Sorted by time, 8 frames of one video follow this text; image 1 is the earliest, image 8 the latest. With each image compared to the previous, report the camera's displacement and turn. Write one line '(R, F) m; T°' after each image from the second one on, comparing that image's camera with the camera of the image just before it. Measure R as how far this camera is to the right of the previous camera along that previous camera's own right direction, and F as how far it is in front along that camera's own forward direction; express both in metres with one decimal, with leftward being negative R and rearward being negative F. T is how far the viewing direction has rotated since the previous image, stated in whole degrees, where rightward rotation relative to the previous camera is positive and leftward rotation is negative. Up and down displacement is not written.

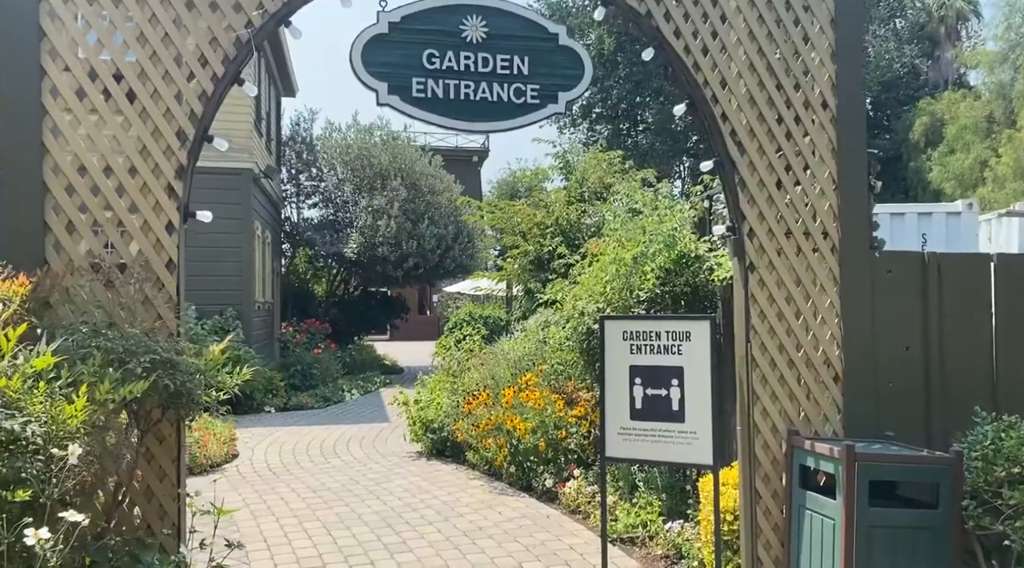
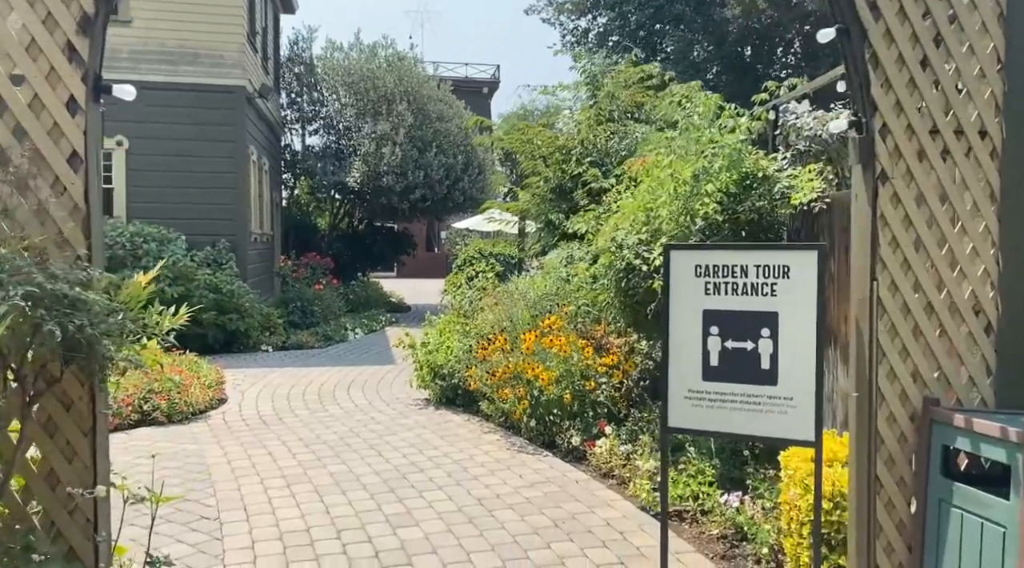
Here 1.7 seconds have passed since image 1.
(-0.1, +1.0) m; 0°
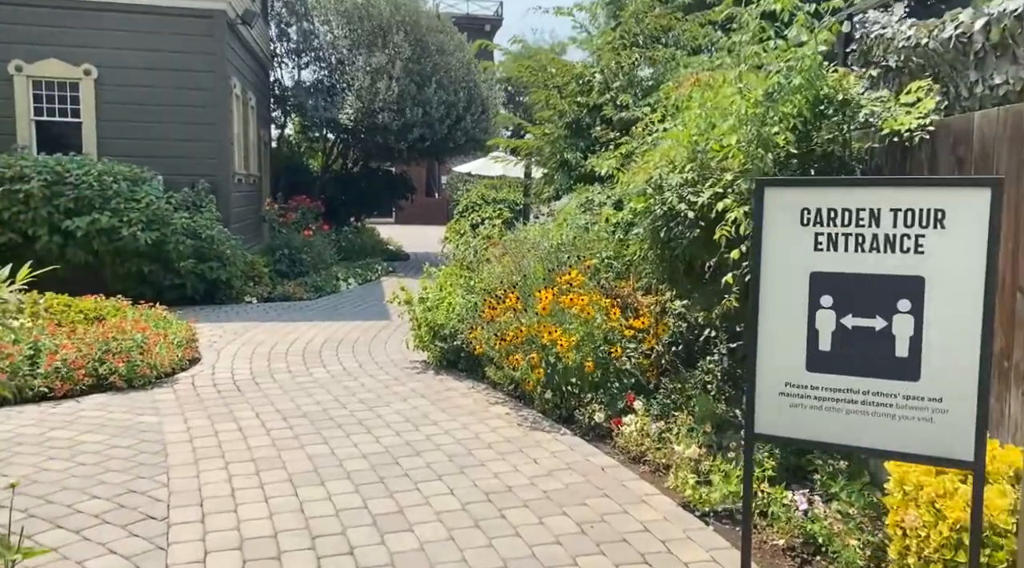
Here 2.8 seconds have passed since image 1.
(-0.1, +1.0) m; 0°
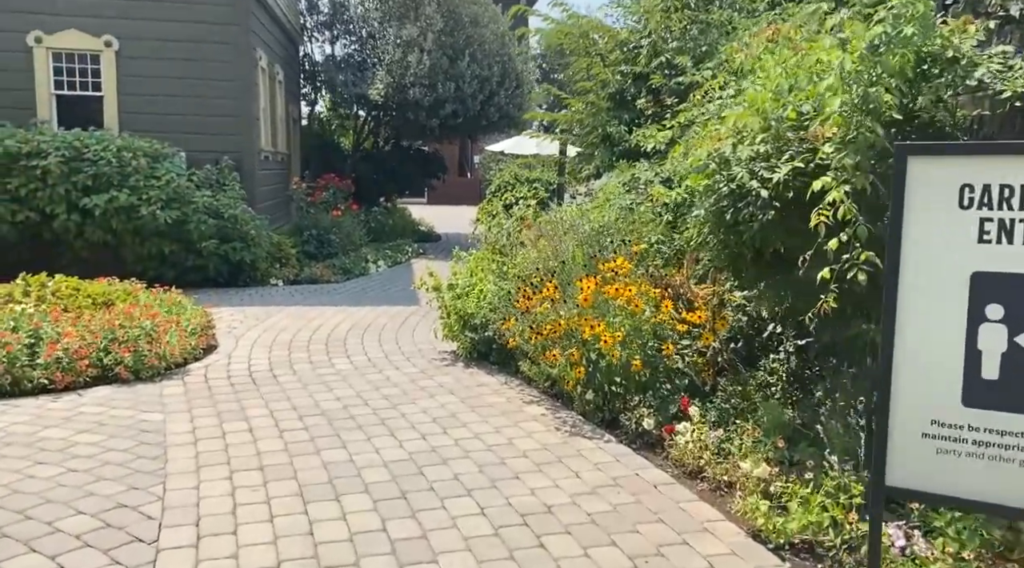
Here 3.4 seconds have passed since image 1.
(0.0, +0.6) m; -2°
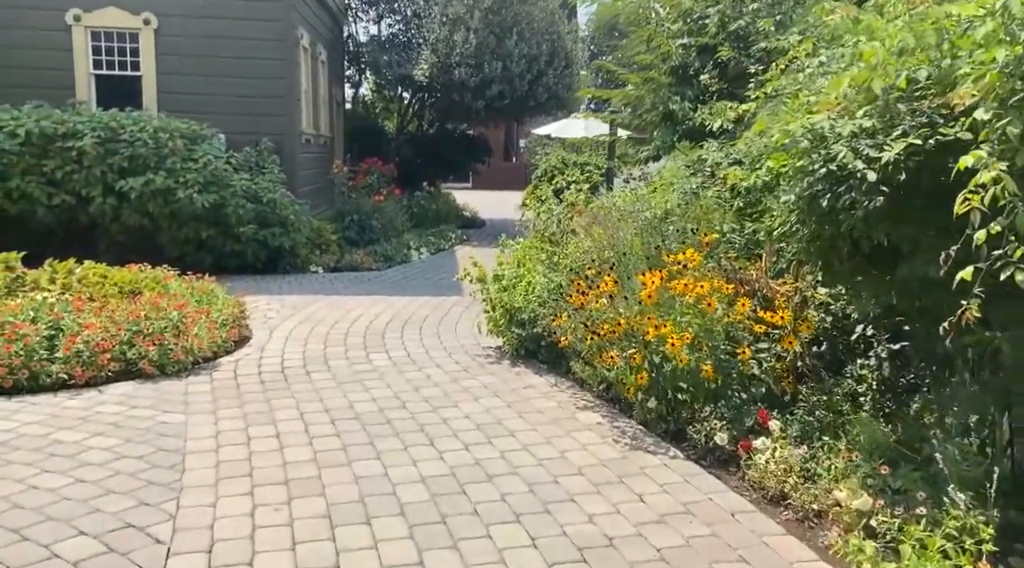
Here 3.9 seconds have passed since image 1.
(-0.1, +0.5) m; -3°
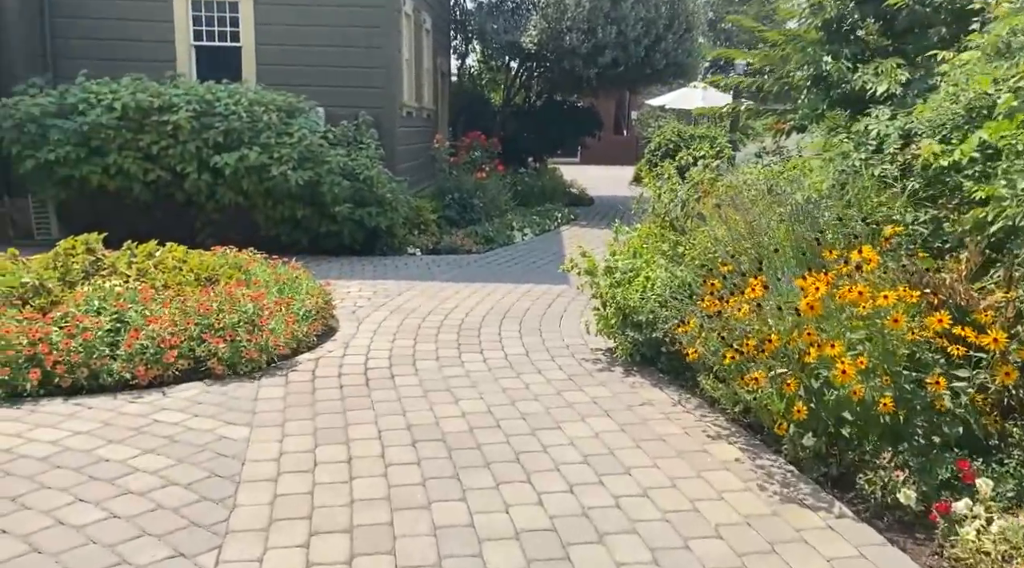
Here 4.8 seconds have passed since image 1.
(-0.1, +0.8) m; -7°
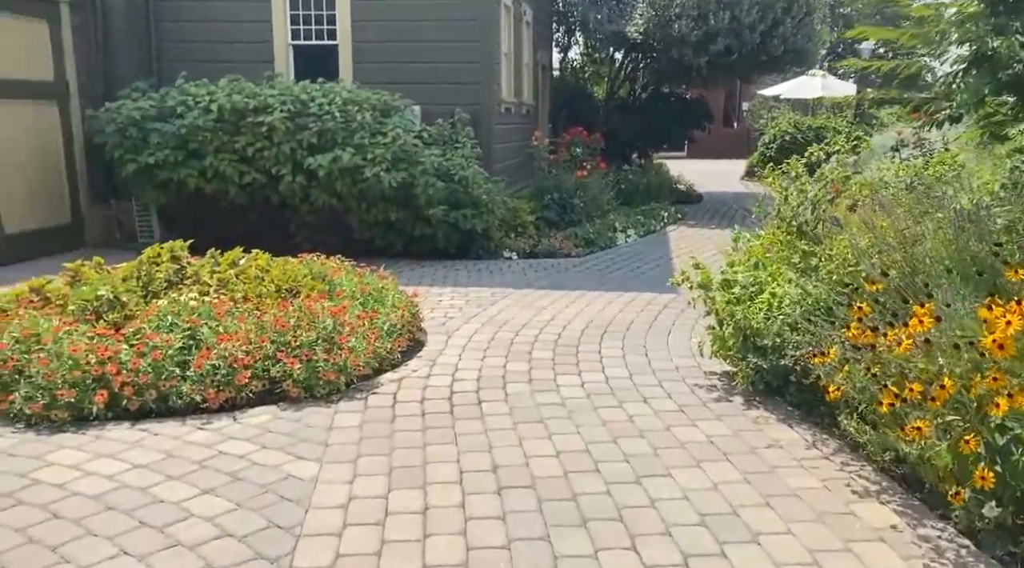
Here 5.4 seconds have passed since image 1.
(0.0, +0.6) m; -7°
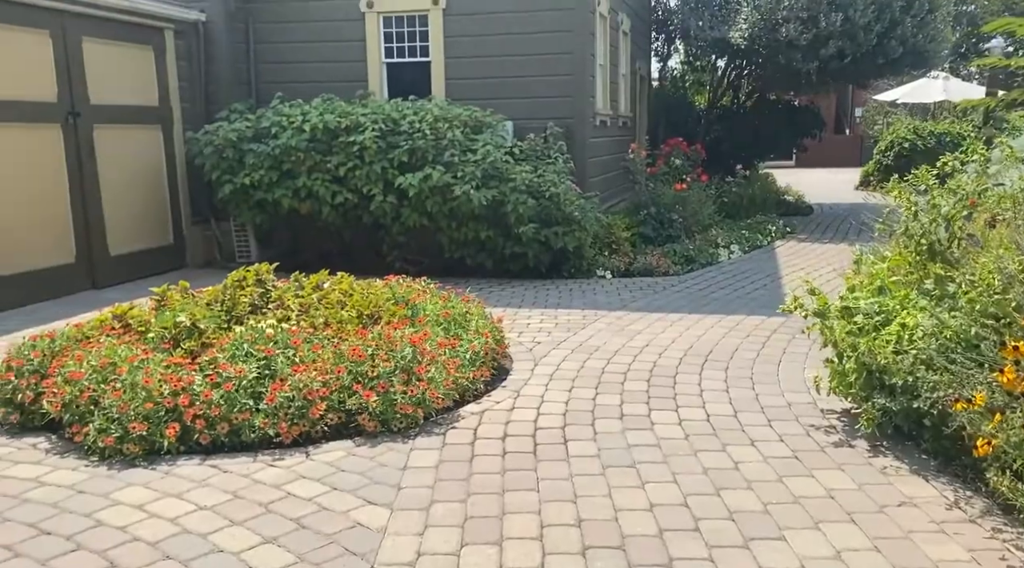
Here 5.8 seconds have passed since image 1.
(+0.1, +0.4) m; -7°
